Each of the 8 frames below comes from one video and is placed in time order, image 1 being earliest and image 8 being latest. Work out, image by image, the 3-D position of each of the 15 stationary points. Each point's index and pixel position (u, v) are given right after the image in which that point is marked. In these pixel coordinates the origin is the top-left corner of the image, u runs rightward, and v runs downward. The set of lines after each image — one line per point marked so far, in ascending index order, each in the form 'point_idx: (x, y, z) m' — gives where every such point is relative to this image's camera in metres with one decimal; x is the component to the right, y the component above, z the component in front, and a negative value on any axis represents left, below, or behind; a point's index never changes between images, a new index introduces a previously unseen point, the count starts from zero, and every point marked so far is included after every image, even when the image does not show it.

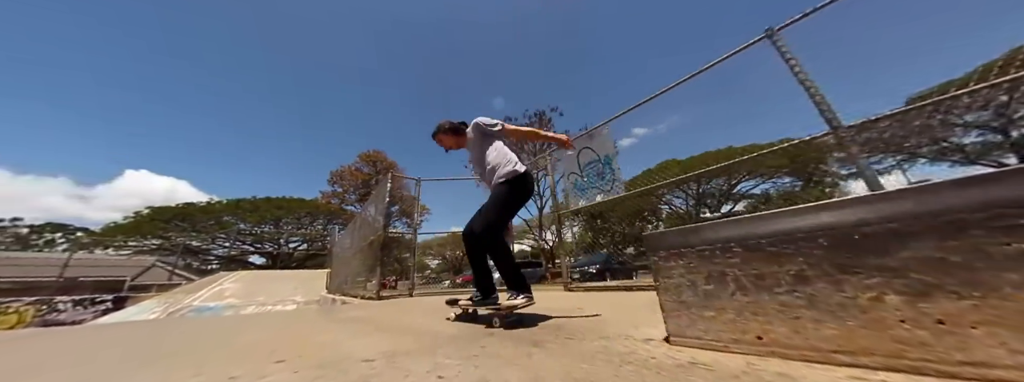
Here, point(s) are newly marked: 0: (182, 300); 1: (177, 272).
0: (-11.3, -3.7, +8.8) m
1: (-22.3, -5.4, +17.1) m
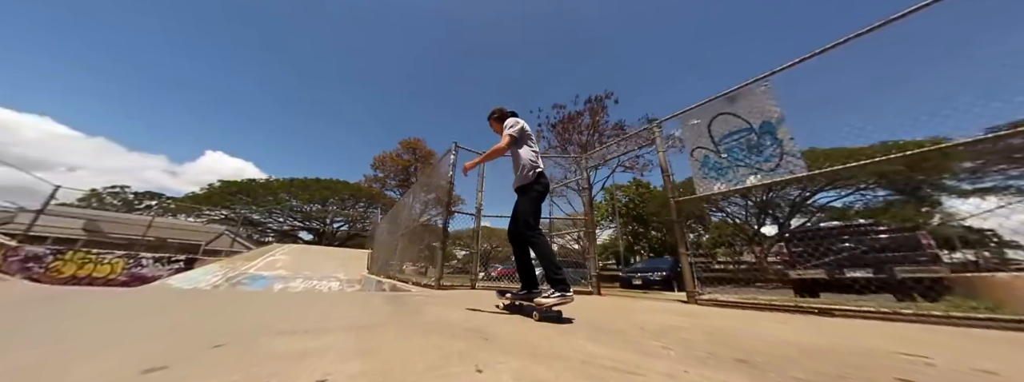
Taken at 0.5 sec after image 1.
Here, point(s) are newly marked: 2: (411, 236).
0: (-9.7, -2.7, +9.2) m
1: (-19.8, -3.6, +18.6) m
2: (-4.0, -1.7, +9.7) m
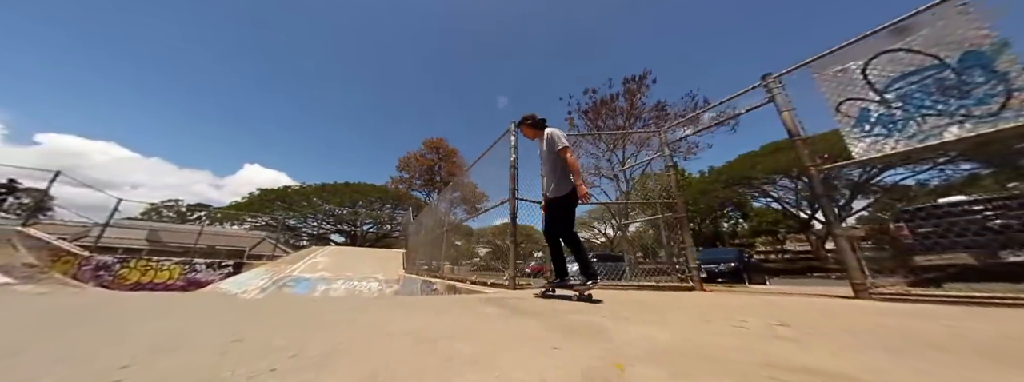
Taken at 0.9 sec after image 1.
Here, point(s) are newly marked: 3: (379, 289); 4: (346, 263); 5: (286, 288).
0: (-8.3, -2.8, +9.4) m
1: (-17.7, -4.1, +19.5) m
2: (-2.6, -1.6, +9.4) m
3: (-4.5, -3.5, +9.1) m
4: (-6.5, -2.9, +10.2) m
5: (-7.1, -3.1, +8.3) m
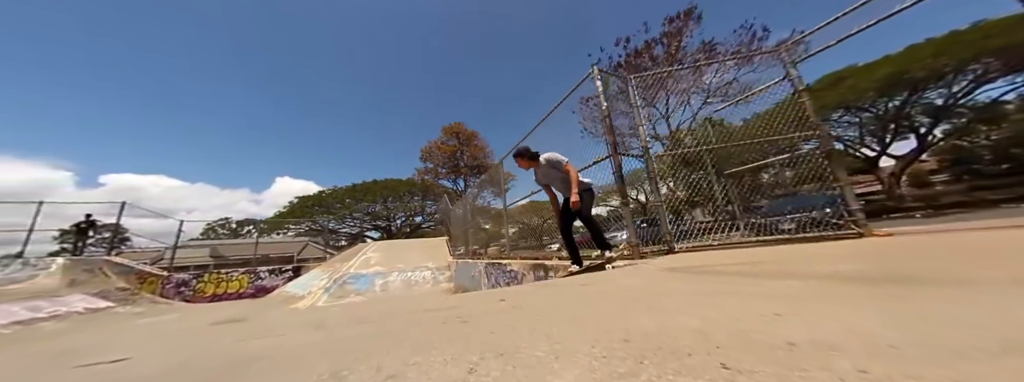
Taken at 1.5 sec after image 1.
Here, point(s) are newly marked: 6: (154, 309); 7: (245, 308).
0: (-6.5, -2.9, +9.7) m
1: (-14.9, -4.5, +20.6) m
2: (-1.0, -1.0, +9.2) m
3: (-2.7, -3.1, +9.1) m
4: (-4.6, -2.6, +10.3) m
5: (-5.4, -3.1, +8.6) m
6: (-14.0, -4.7, +10.0) m
7: (-9.0, -4.0, +8.7) m
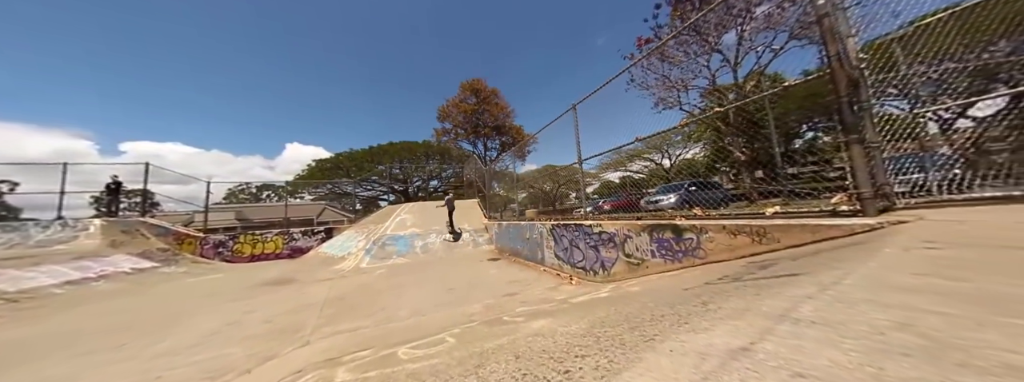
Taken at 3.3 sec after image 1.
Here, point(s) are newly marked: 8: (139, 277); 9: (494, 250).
0: (-5.1, -1.4, +9.5) m
1: (-13.3, -1.5, +20.7) m
2: (+0.3, +0.4, +8.6) m
3: (-1.4, -1.7, +8.9) m
4: (-3.2, -1.1, +10.1) m
5: (-4.0, -1.8, +8.4) m
6: (-12.6, -3.1, +10.3) m
7: (-7.6, -2.7, +8.7) m
8: (-12.4, -2.8, +8.5) m
9: (-0.6, -1.9, +8.2) m
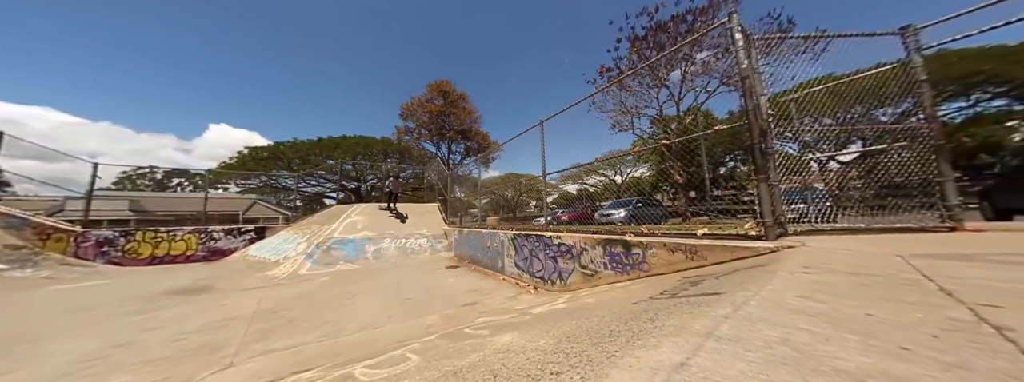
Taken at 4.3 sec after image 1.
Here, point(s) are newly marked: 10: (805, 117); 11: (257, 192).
0: (-6.5, -1.4, +8.6) m
1: (-16.3, -1.2, +18.5) m
2: (-0.9, +0.2, +8.6) m
3: (-2.7, -1.8, +8.6) m
4: (-4.7, -1.1, +9.5) m
5: (-5.3, -1.8, +7.7) m
6: (-14.1, -2.6, +8.2) m
7: (-8.9, -2.4, +7.5) m
8: (-13.6, -2.3, +6.5) m
9: (-1.9, -2.1, +8.1) m
10: (+3.7, +0.9, +3.2) m
11: (-15.8, -0.1, +15.8) m
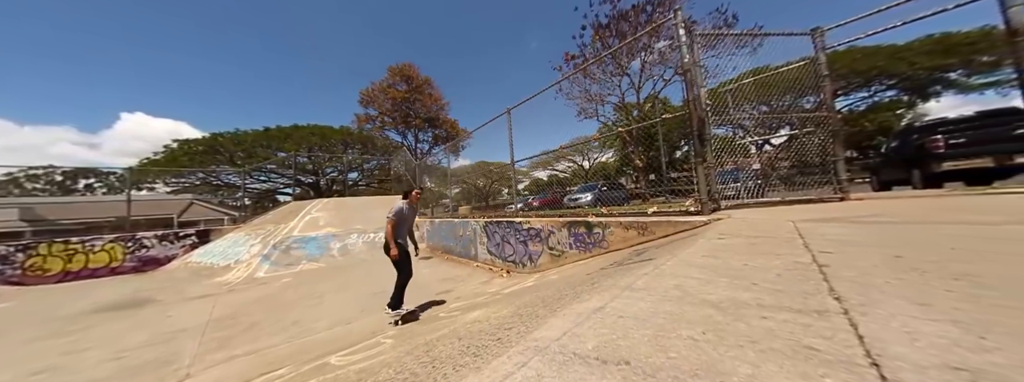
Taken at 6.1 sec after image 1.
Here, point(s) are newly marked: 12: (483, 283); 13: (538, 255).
0: (-7.4, -1.2, +8.0) m
1: (-18.2, -1.0, +16.7) m
2: (-1.9, +0.5, +8.6) m
3: (-3.6, -1.5, +8.4) m
4: (-5.8, -0.9, +9.1) m
5: (-6.1, -1.6, +7.2) m
6: (-14.9, -2.8, +6.9) m
7: (-9.7, -2.5, +6.7) m
8: (-14.2, -2.5, +5.2) m
9: (-2.7, -1.8, +8.0) m
10: (+3.3, +1.2, +3.6) m
11: (-17.4, 0.0, +14.1) m
12: (-0.5, -1.5, +4.2) m
13: (+0.4, -1.0, +4.0) m
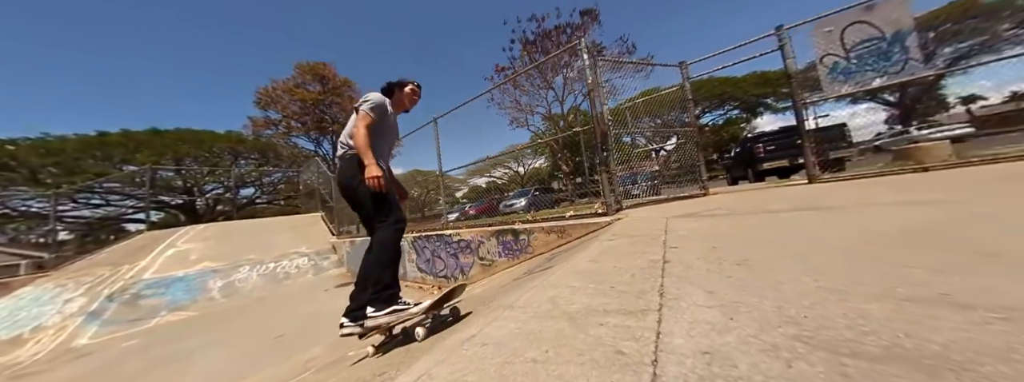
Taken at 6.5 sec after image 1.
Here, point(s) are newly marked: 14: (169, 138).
0: (-9.1, -1.9, +6.0) m
1: (-21.7, -2.5, +12.0) m
2: (-4.1, +0.1, +7.9) m
3: (-5.6, -2.0, +7.3) m
4: (-7.8, -1.5, +7.4) m
5: (-7.7, -2.2, +5.6) m
6: (-16.0, -3.8, +3.1) m
7: (-11.0, -3.2, +4.1) m
8: (-15.1, -3.5, +1.6) m
9: (-4.6, -2.2, +7.1) m
10: (+2.1, +1.2, +4.3) m
11: (-20.4, -1.4, +9.6) m
12: (-1.5, -1.7, +4.0) m
13: (-0.7, -1.2, +4.0) m
14: (-23.2, +3.2, +17.3) m
